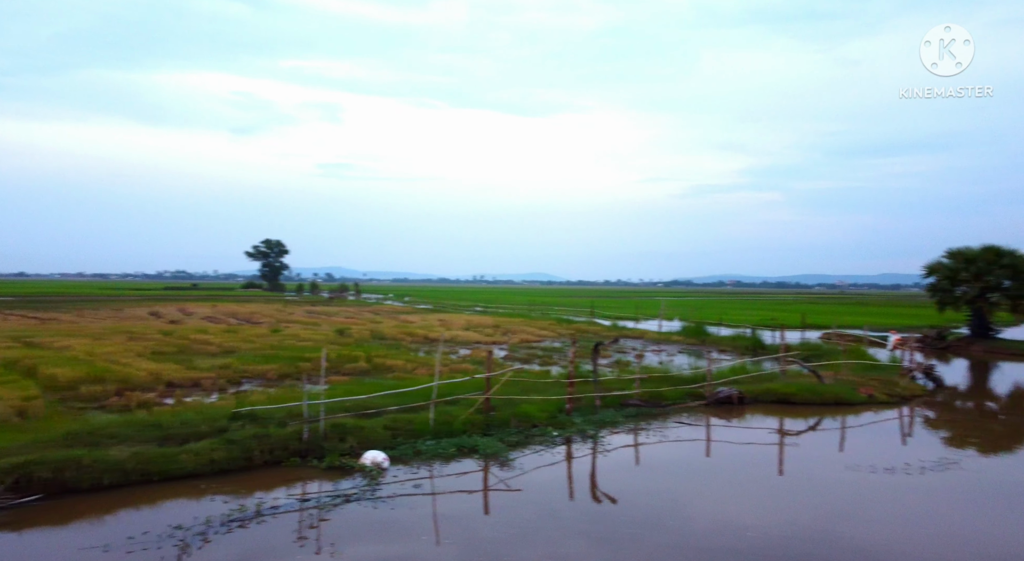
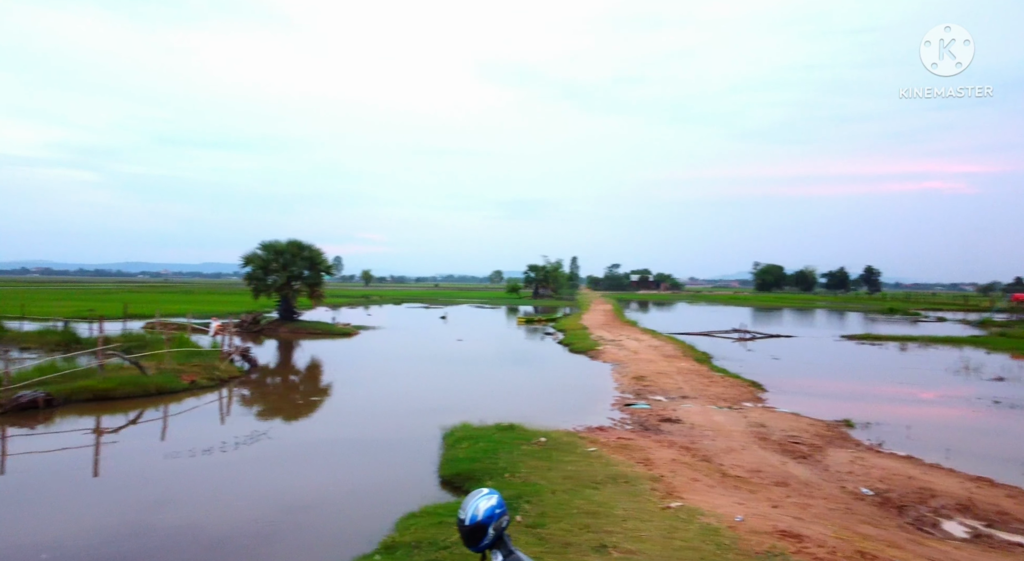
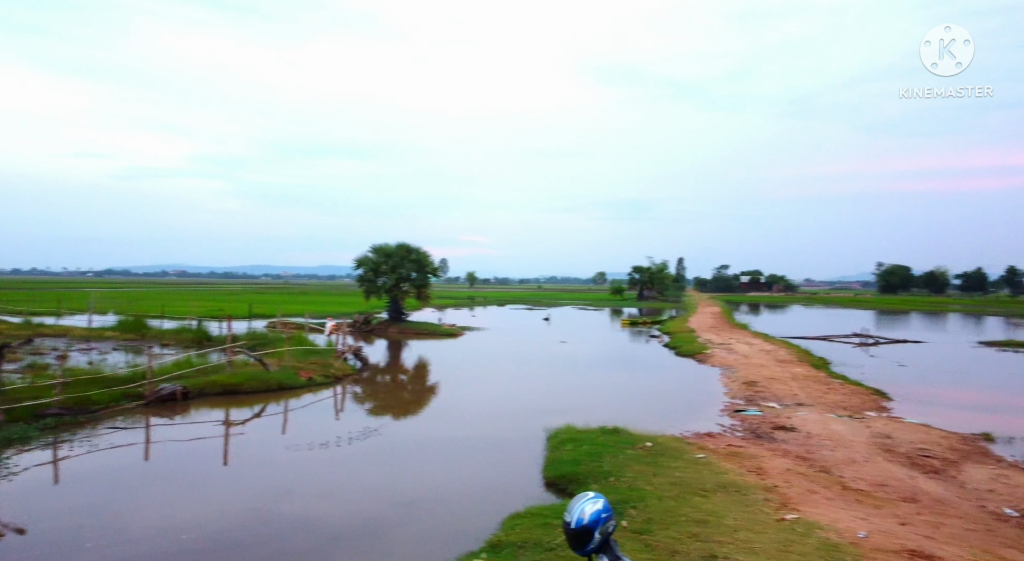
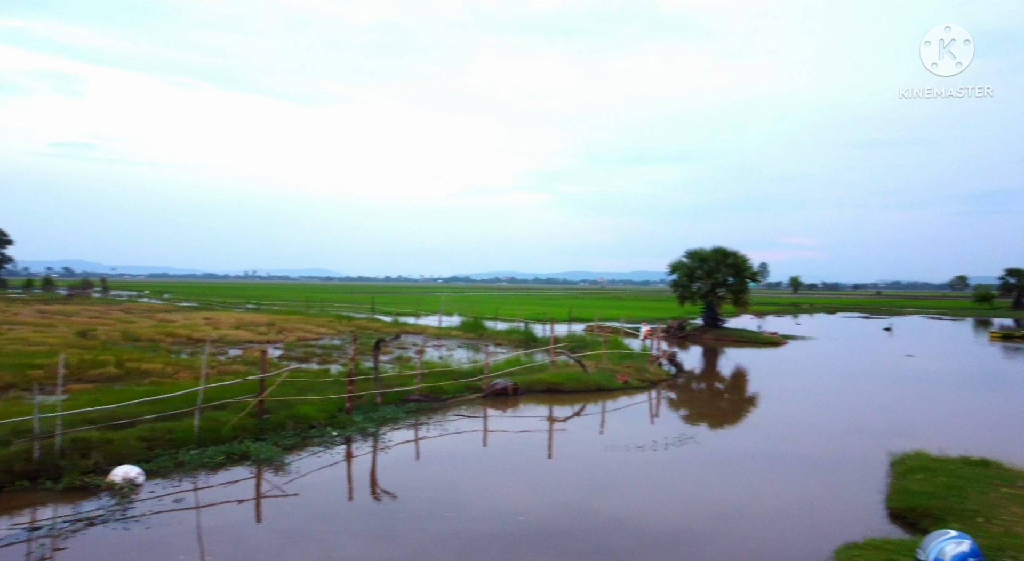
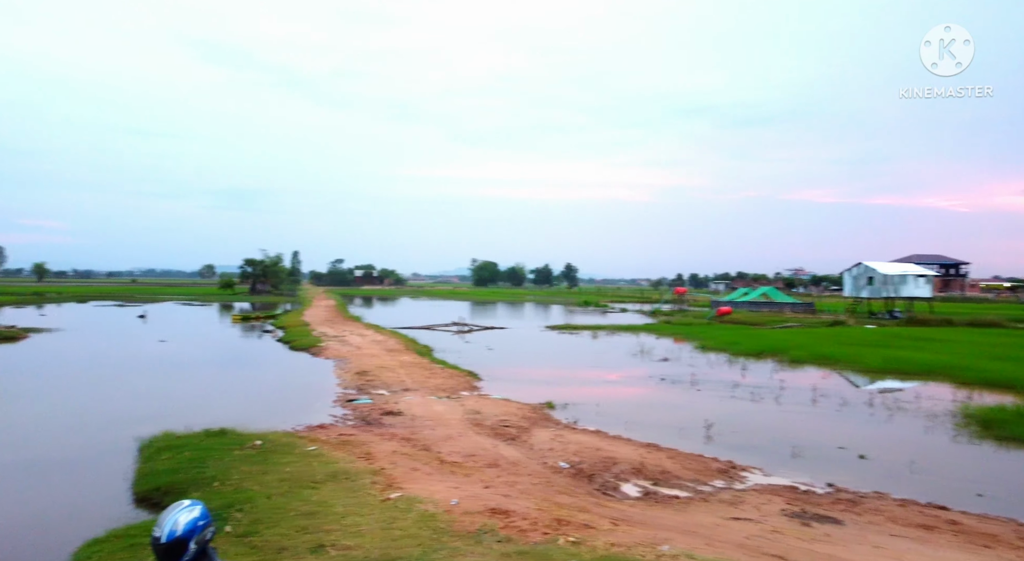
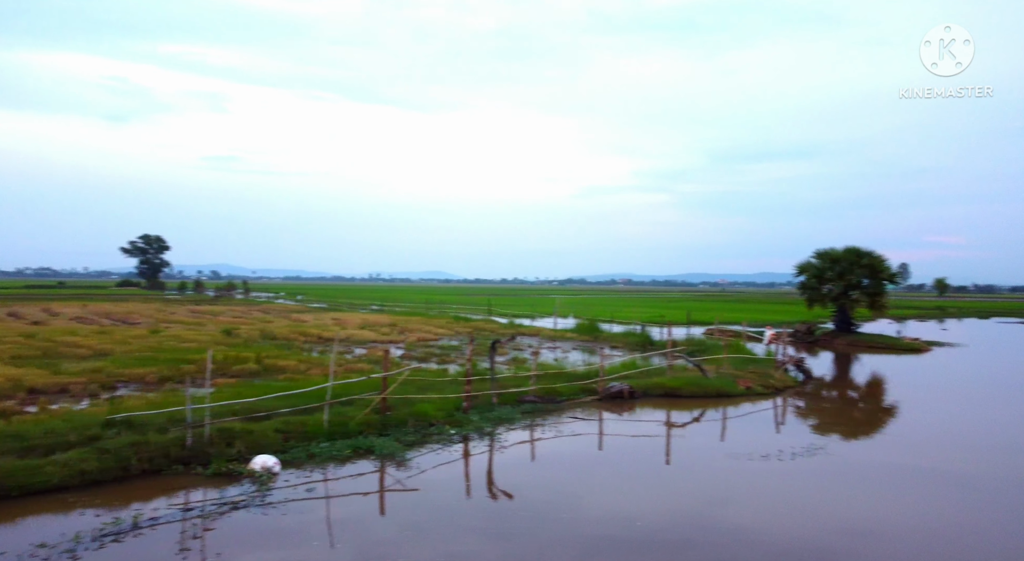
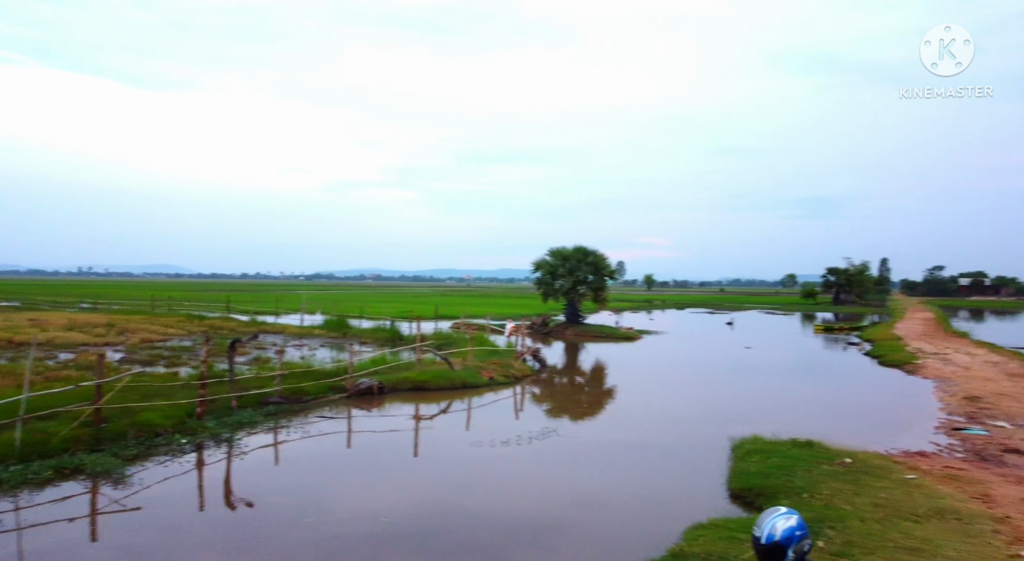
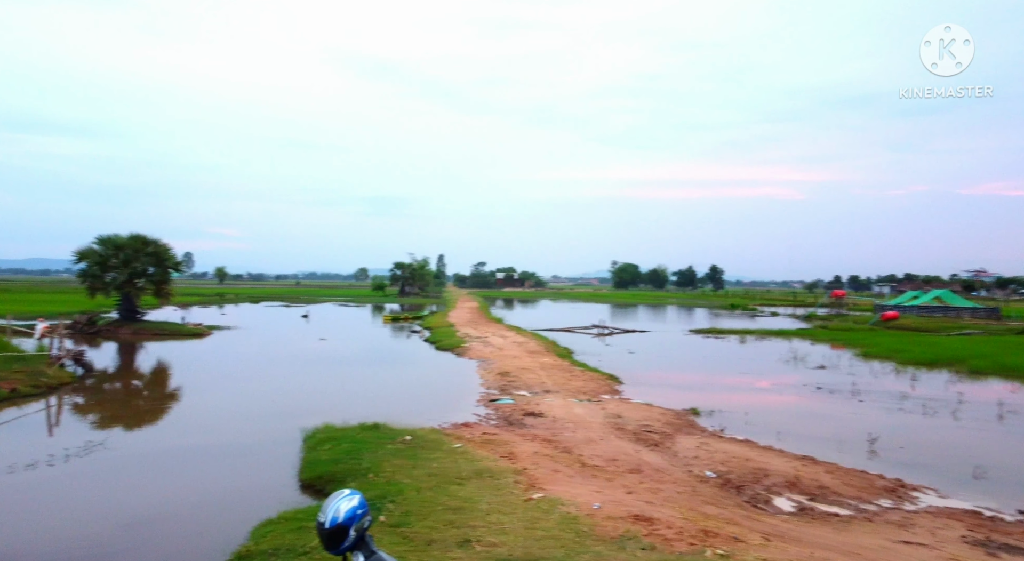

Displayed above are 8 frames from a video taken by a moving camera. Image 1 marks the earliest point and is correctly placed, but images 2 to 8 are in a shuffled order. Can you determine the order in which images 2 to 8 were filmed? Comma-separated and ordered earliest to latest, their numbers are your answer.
6, 4, 7, 3, 2, 8, 5
